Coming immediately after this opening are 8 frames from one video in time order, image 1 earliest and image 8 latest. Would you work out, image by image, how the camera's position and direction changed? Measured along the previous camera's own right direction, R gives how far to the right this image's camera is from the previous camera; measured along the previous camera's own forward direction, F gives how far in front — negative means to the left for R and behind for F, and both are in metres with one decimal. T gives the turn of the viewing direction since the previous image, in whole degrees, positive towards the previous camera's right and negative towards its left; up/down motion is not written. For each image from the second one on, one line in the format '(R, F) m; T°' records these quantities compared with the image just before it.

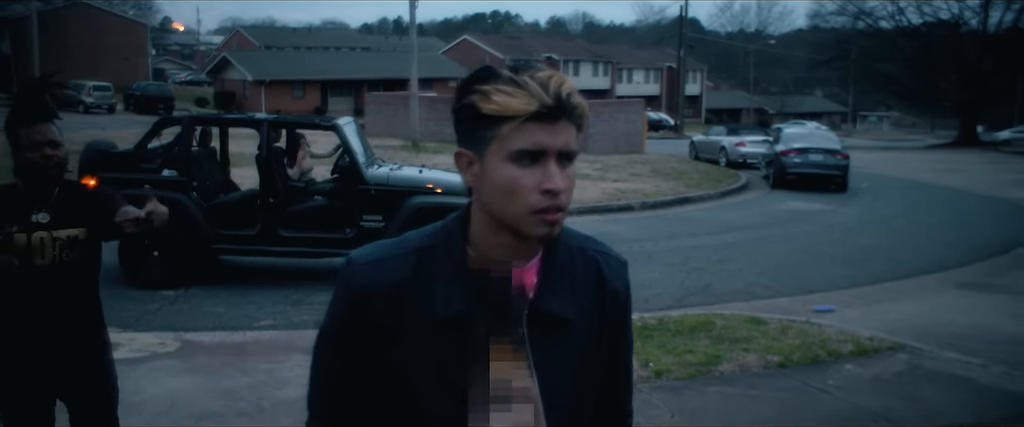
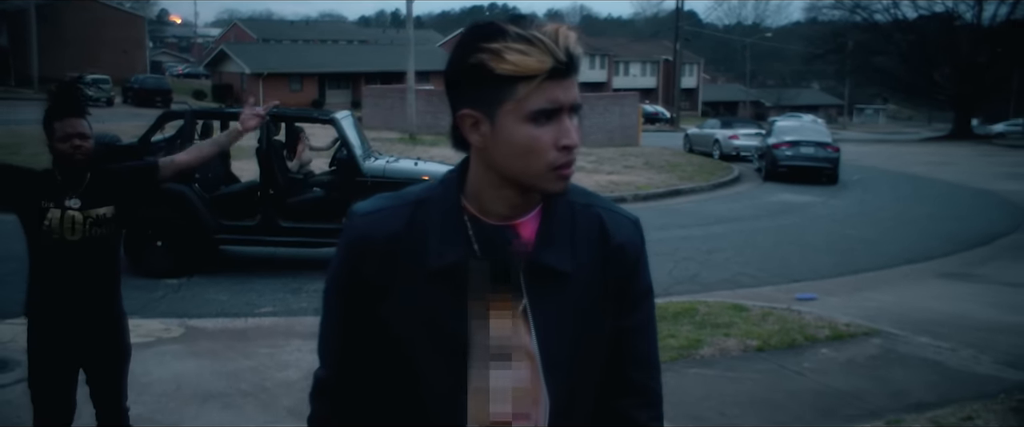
(0.0, -0.3) m; 0°
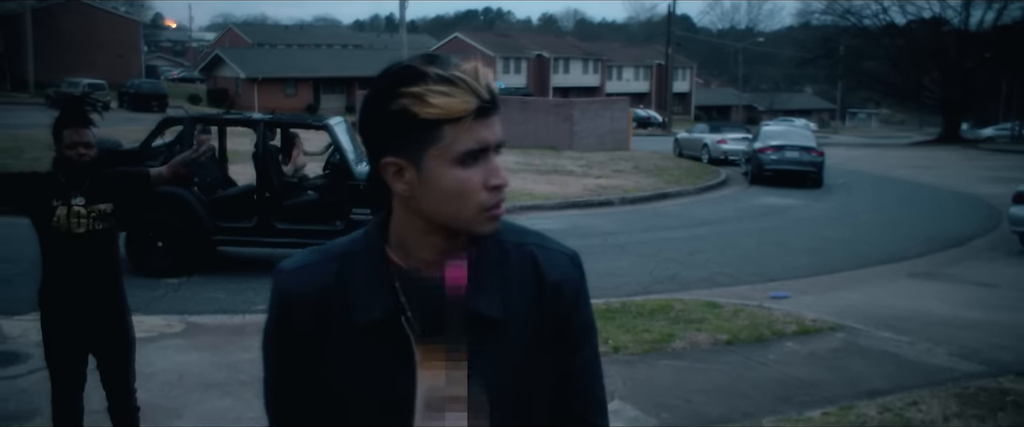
(+0.1, -0.4) m; 0°
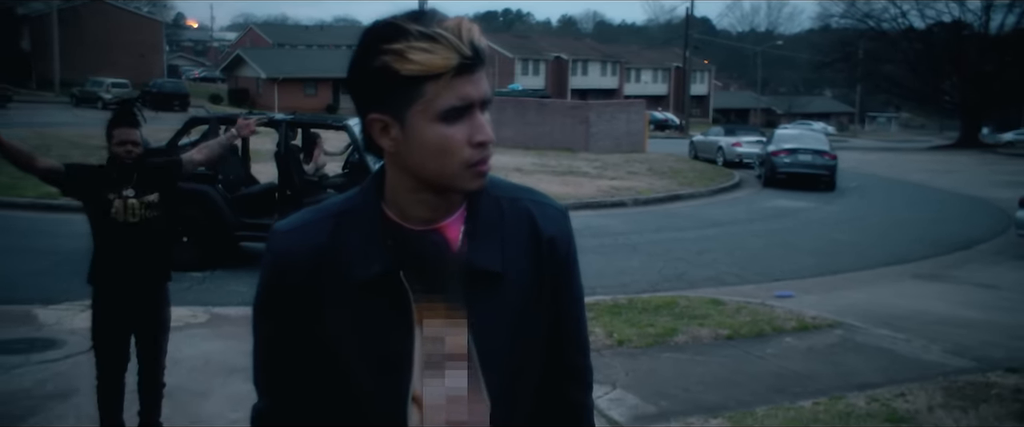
(+0.1, -0.3) m; -1°
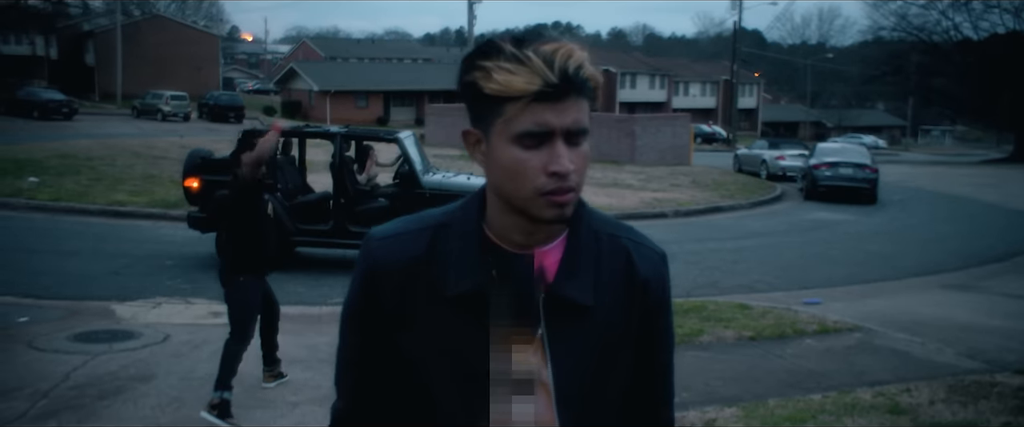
(+0.1, -0.6) m; -3°
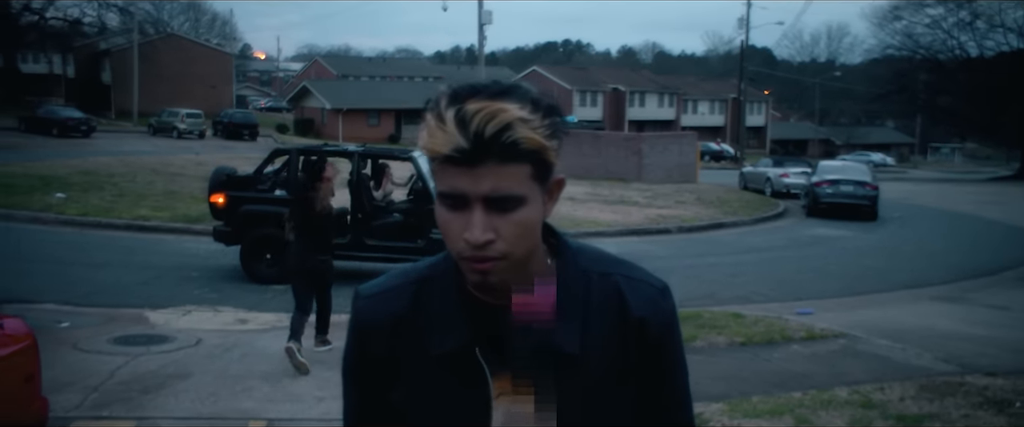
(0.0, -0.6) m; -1°
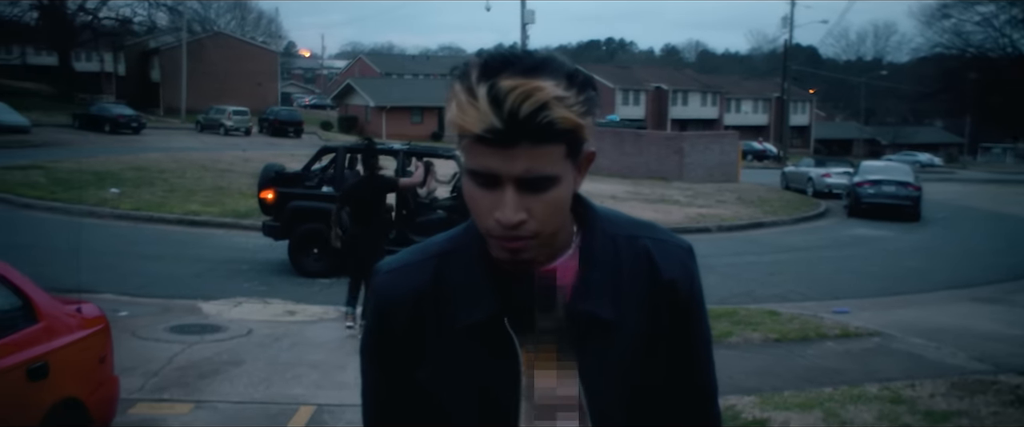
(0.0, -0.2) m; -2°
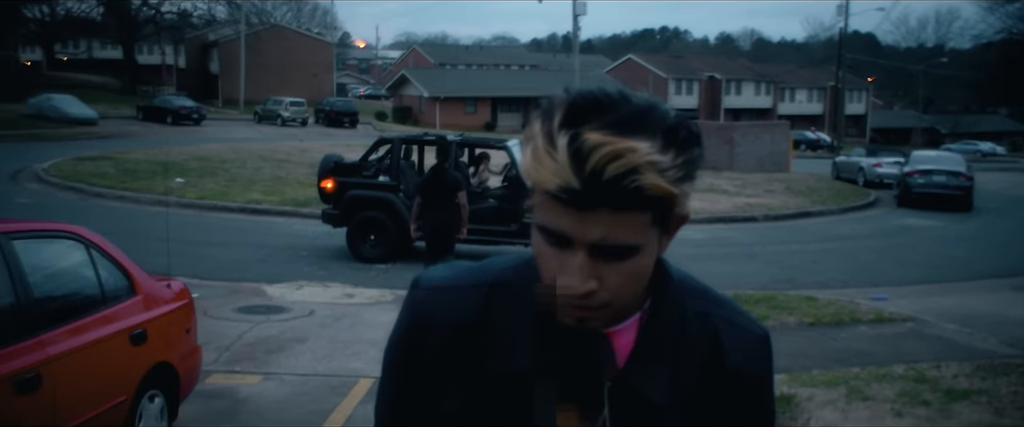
(+0.1, -0.5) m; -3°
